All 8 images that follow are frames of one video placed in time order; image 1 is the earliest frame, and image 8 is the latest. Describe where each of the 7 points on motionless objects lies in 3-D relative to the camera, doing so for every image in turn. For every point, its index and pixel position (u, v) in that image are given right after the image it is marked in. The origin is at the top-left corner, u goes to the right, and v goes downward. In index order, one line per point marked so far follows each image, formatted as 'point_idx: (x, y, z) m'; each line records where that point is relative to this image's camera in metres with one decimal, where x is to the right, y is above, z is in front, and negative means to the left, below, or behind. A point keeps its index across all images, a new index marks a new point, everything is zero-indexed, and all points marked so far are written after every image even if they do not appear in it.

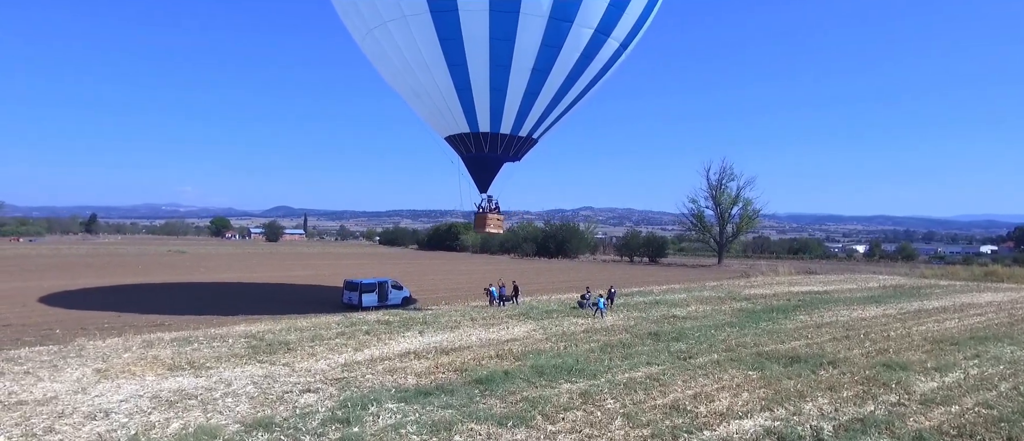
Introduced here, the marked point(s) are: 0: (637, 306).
0: (+2.3, -1.6, +13.4) m
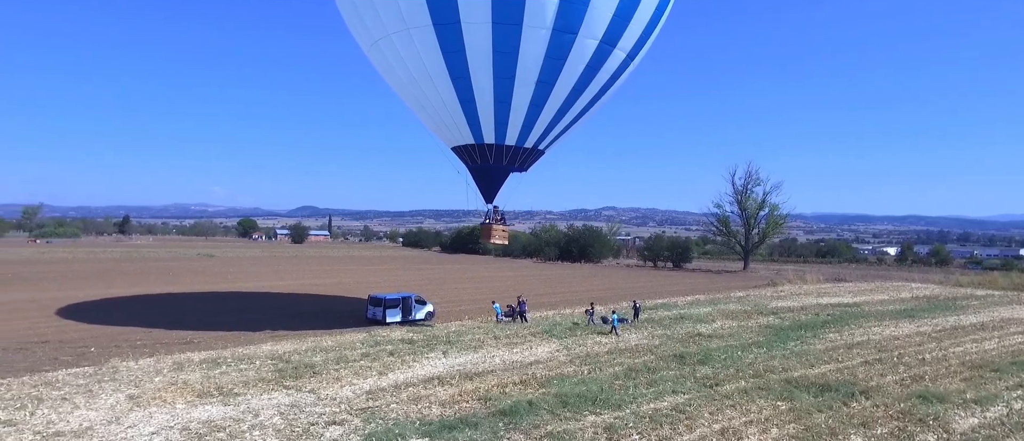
0: (+2.7, -1.9, +13.2) m
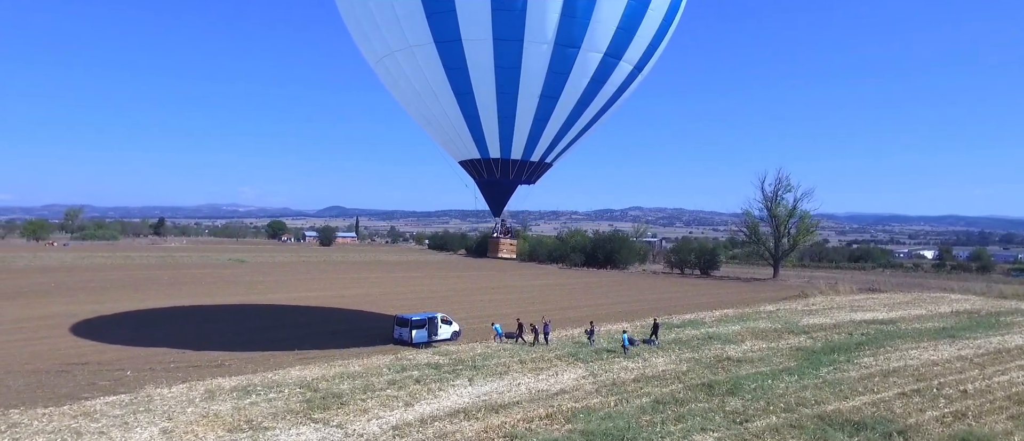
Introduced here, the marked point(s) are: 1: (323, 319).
0: (+3.1, -2.2, +12.9) m
1: (-5.1, -2.8, +19.8) m
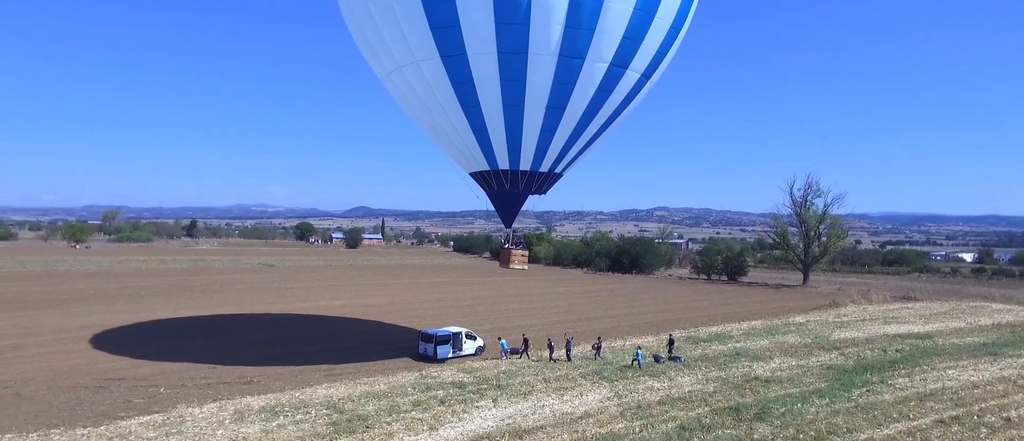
0: (+3.5, -2.4, +12.6) m
1: (-4.4, -3.1, +19.9) m
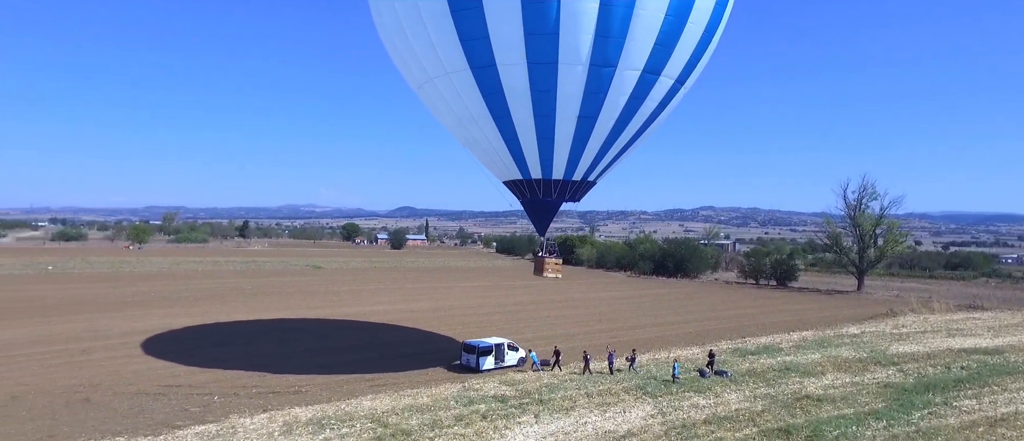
0: (+4.2, -2.6, +12.1) m
1: (-3.2, -3.2, +19.9) m
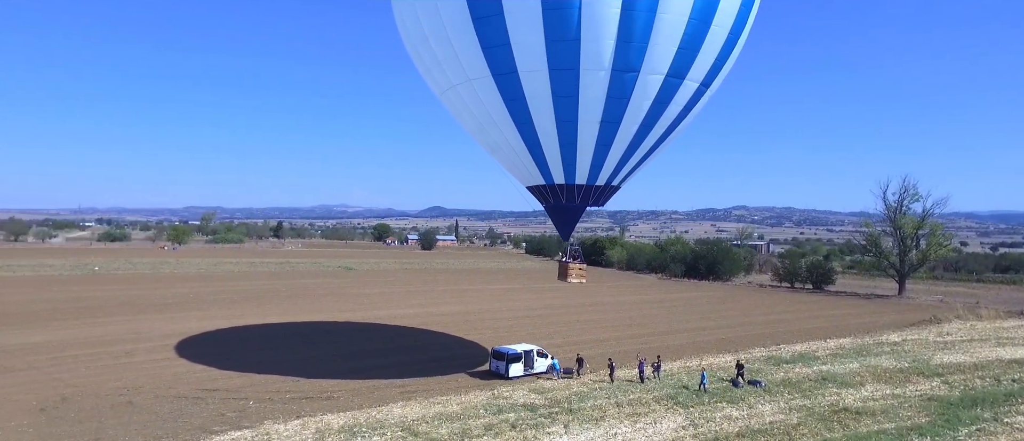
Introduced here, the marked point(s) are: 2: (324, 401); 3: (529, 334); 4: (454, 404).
0: (+4.7, -2.7, +11.8) m
1: (-2.4, -3.3, +19.9) m
2: (-4.5, -4.3, +17.3) m
3: (+0.5, -2.8, +18.2) m
4: (-1.2, -3.7, +14.9) m
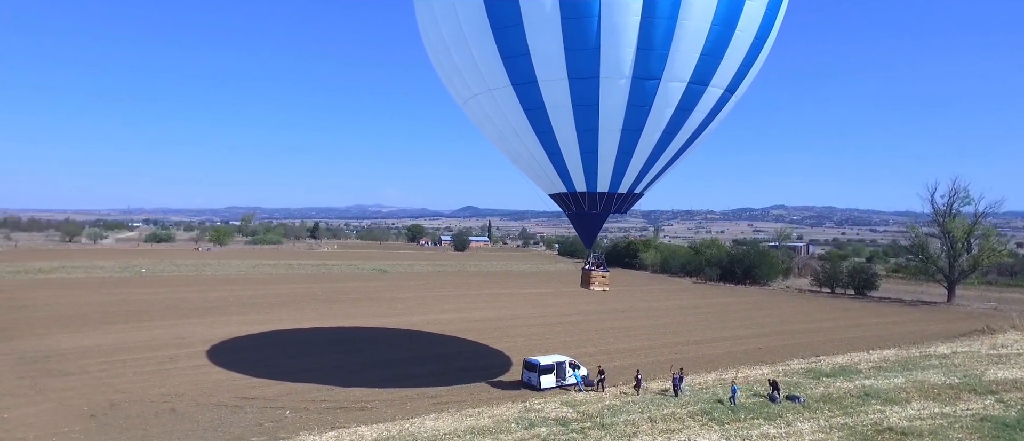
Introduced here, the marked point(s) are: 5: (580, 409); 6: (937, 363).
0: (+5.1, -2.8, +11.3) m
1: (-1.5, -3.5, +19.8) m
2: (-3.7, -4.6, +17.4) m
3: (+1.3, -2.9, +17.9) m
4: (-0.5, -4.0, +14.7) m
5: (+1.2, -3.5, +13.8) m
6: (+7.2, -2.3, +12.3) m
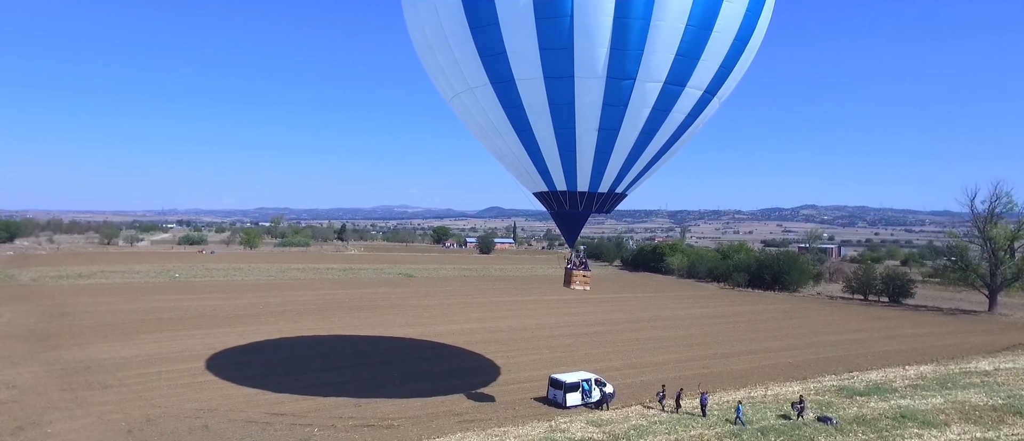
0: (+5.5, -3.0, +10.8) m
1: (-0.7, -3.8, +19.6) m
2: (-3.0, -5.0, +17.3) m
3: (+1.9, -3.1, +17.6) m
4: (0.0, -4.3, +14.5) m
5: (+1.7, -3.8, +13.5) m
6: (+7.5, -2.4, +11.7) m
